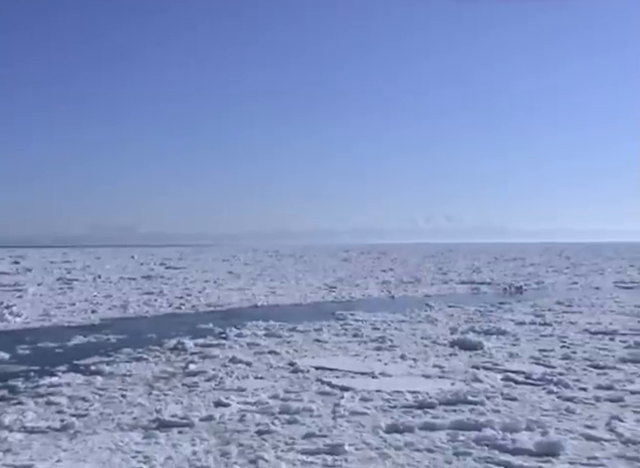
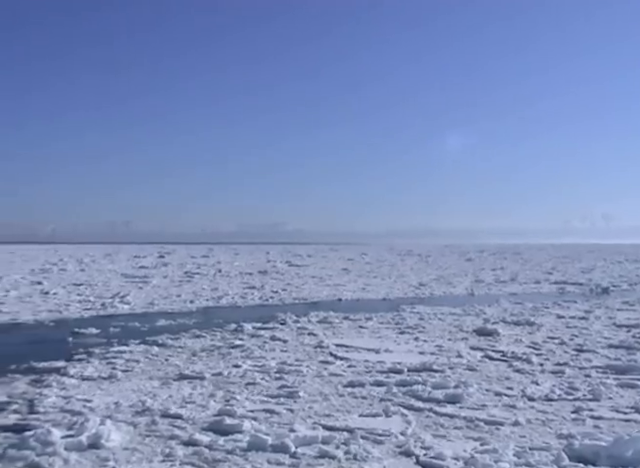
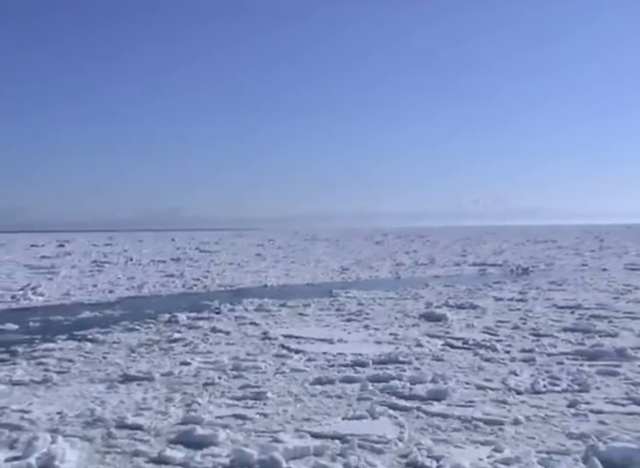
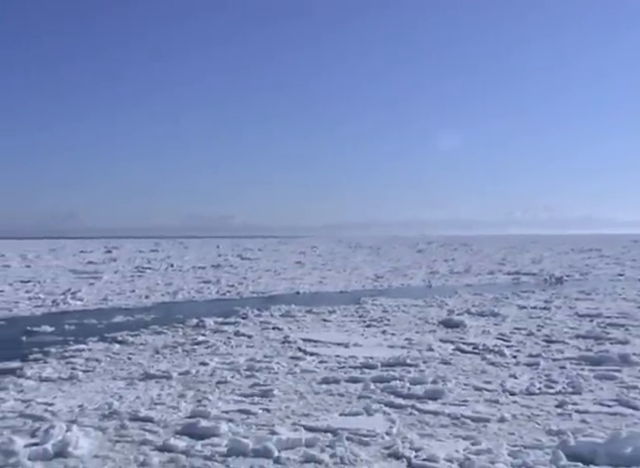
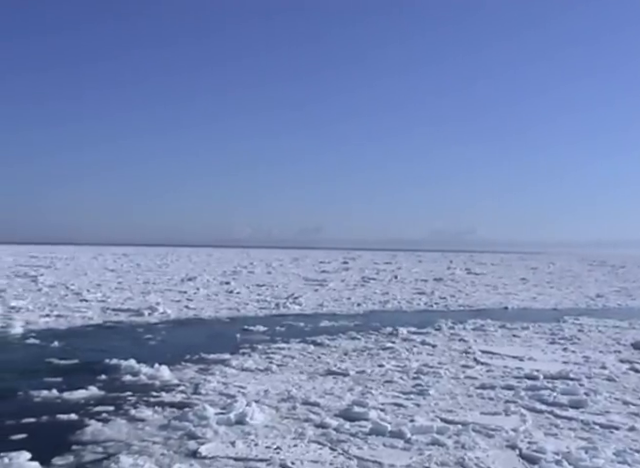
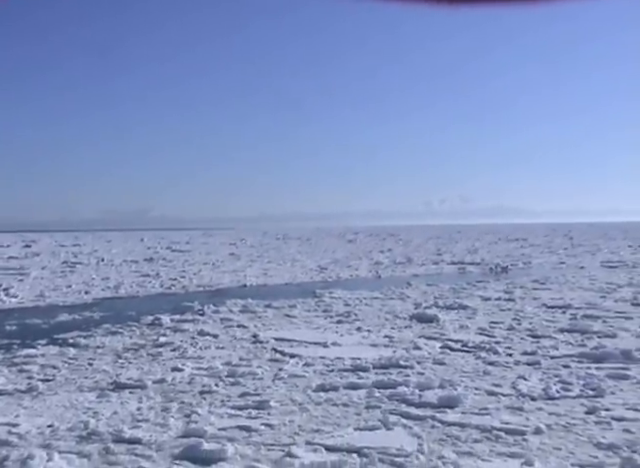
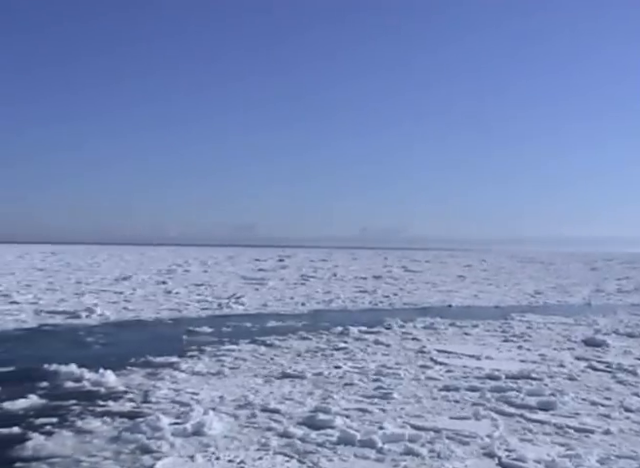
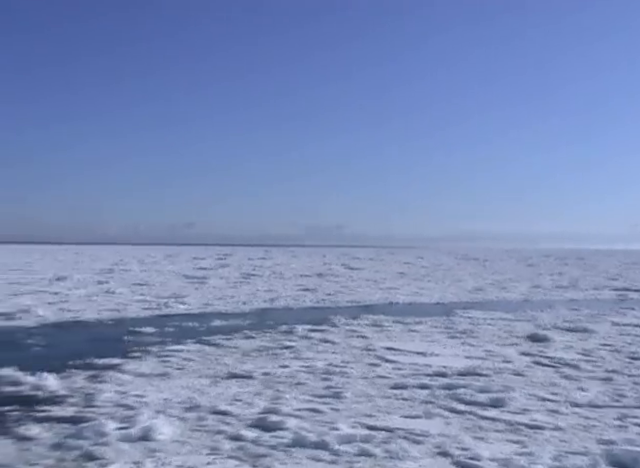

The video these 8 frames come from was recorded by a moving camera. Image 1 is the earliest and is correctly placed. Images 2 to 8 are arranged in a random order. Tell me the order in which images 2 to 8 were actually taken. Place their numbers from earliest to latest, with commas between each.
6, 3, 4, 2, 8, 7, 5
